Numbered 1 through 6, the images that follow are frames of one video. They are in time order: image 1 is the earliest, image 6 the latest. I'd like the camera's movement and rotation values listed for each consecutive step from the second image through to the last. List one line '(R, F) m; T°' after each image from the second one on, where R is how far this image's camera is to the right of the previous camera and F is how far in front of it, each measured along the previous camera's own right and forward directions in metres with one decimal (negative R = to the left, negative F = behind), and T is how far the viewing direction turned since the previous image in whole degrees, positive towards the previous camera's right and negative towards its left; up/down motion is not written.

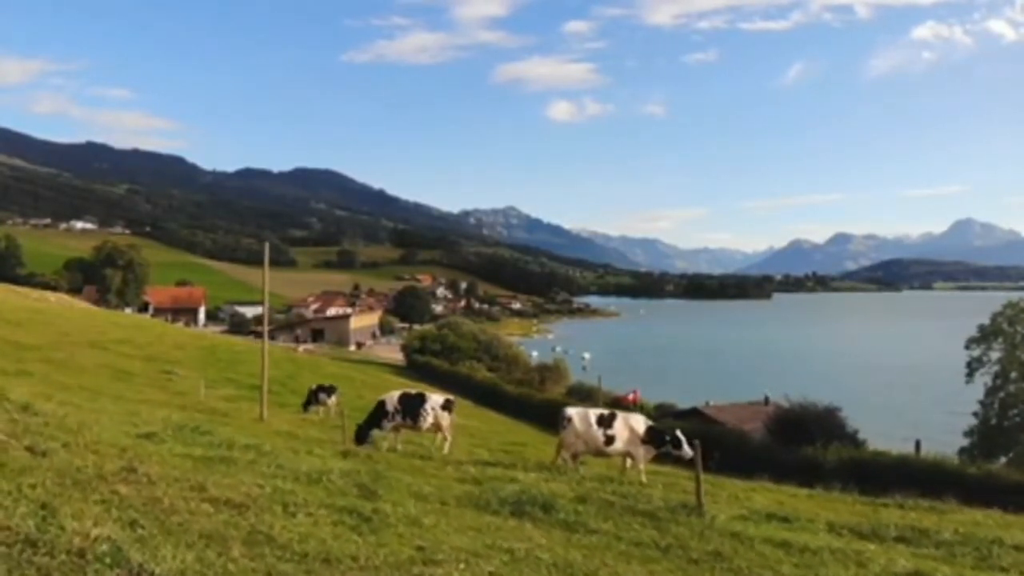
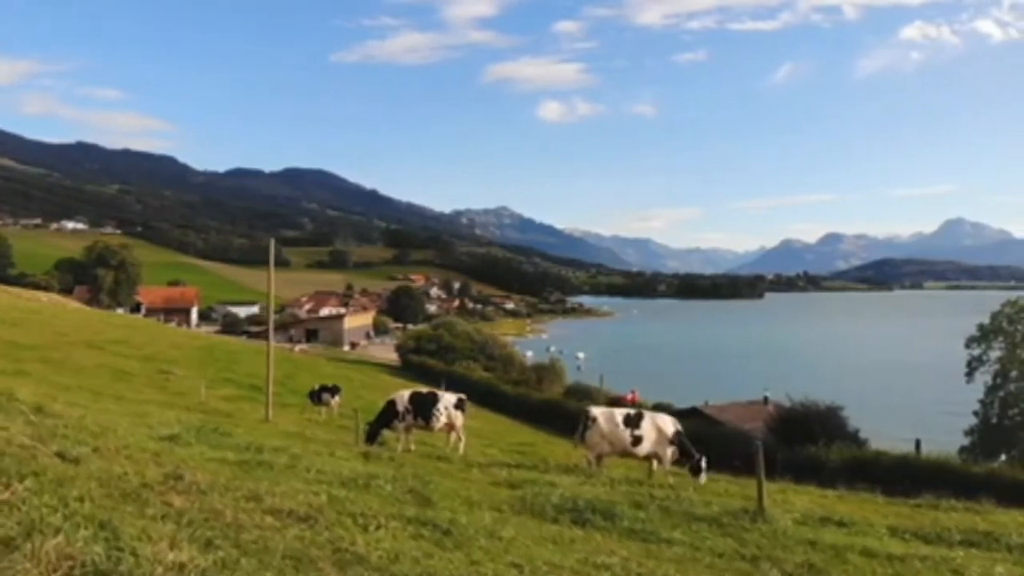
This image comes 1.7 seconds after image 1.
(-0.8, +0.9) m; +1°
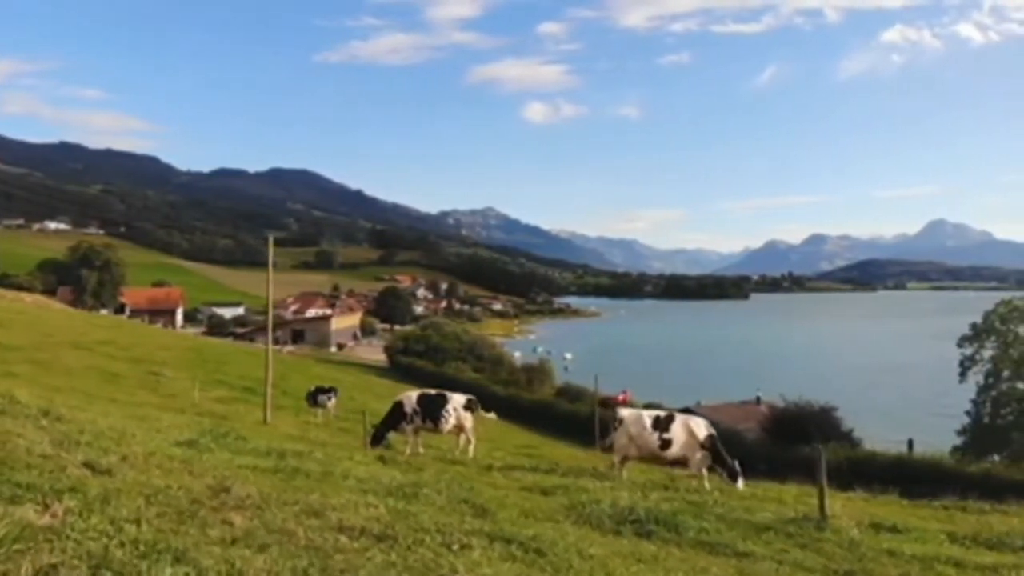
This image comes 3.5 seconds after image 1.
(-0.8, +0.9) m; +1°
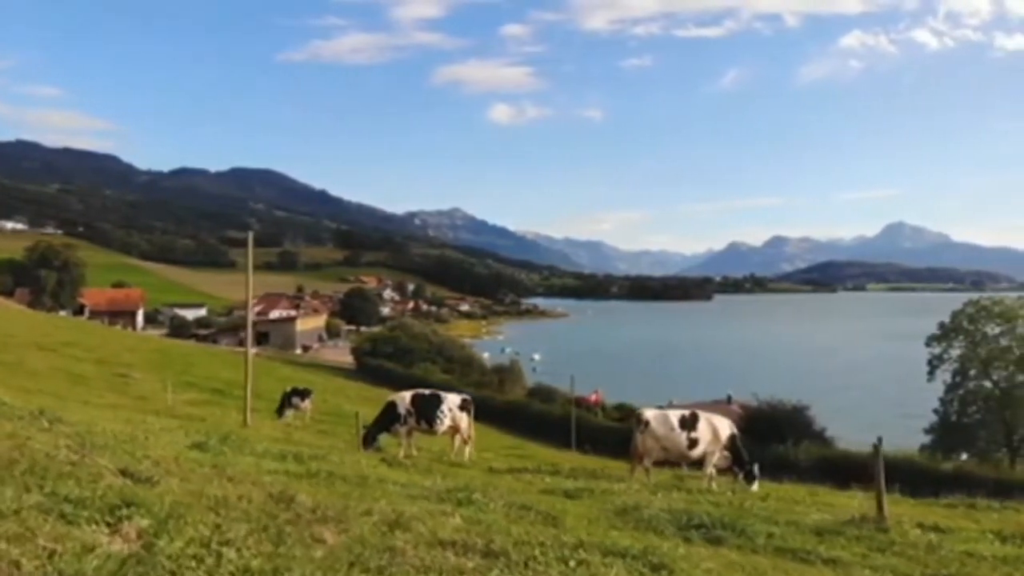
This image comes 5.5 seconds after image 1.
(-0.9, +1.0) m; +2°
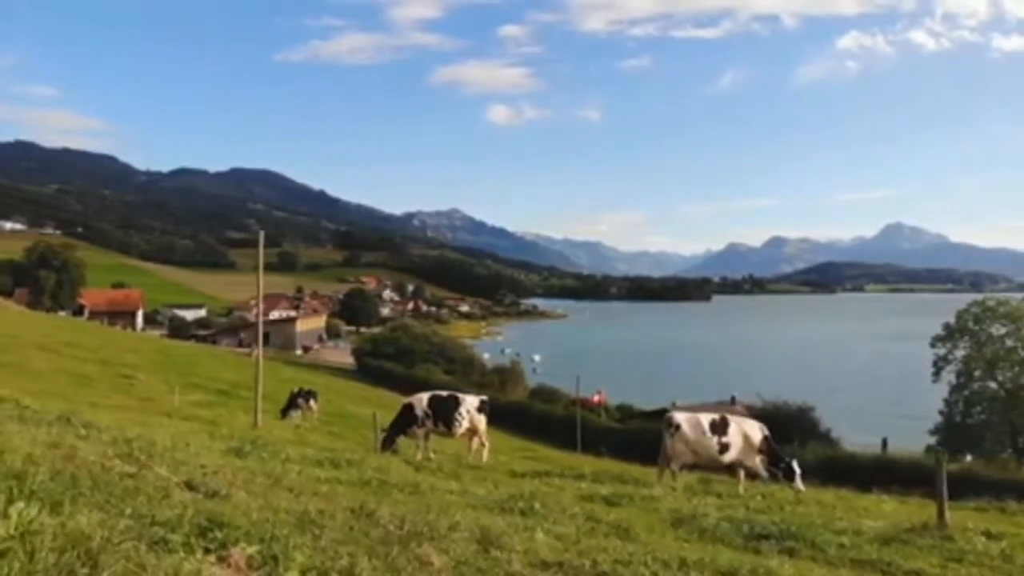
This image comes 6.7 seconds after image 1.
(-0.6, +0.5) m; 0°
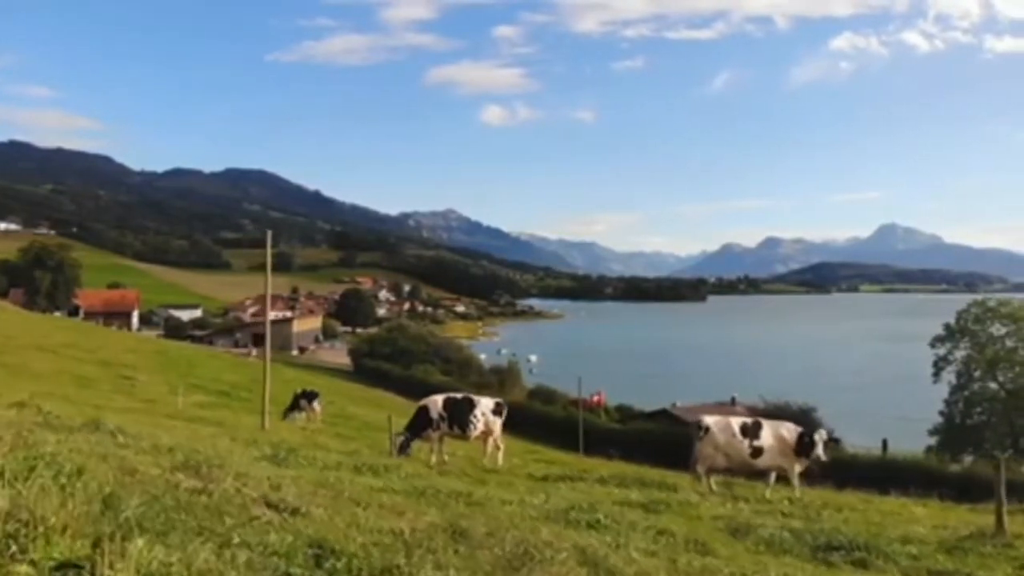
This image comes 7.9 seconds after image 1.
(-0.6, +0.4) m; 0°
